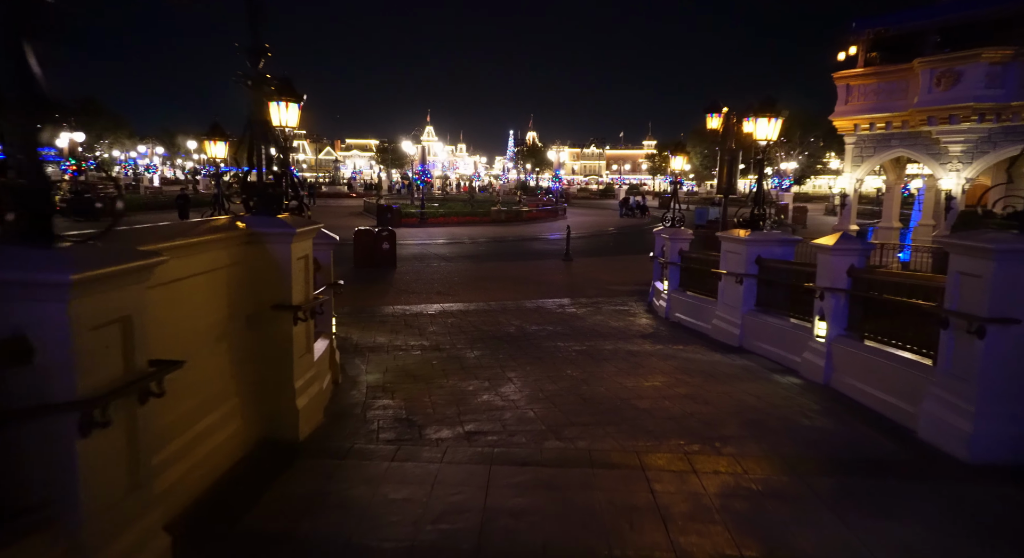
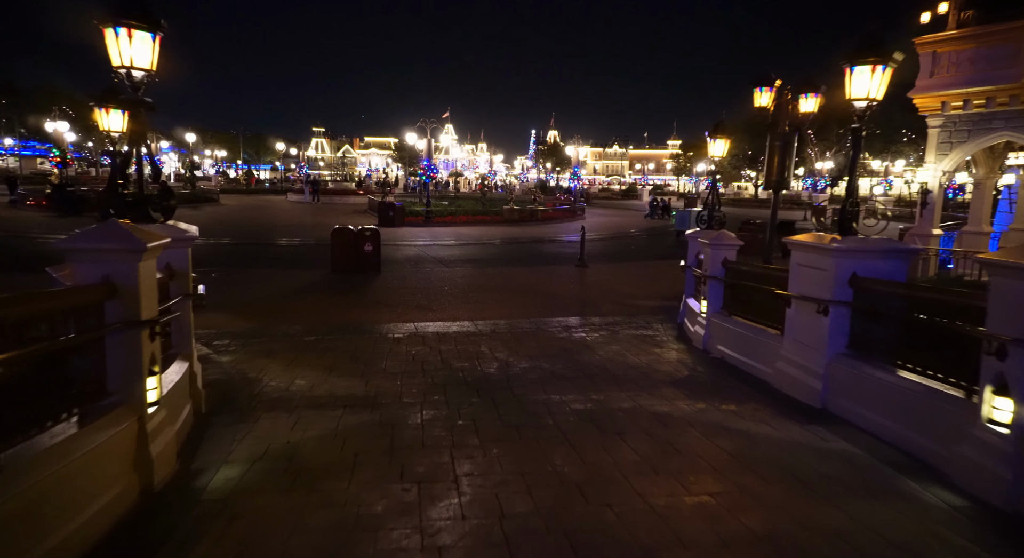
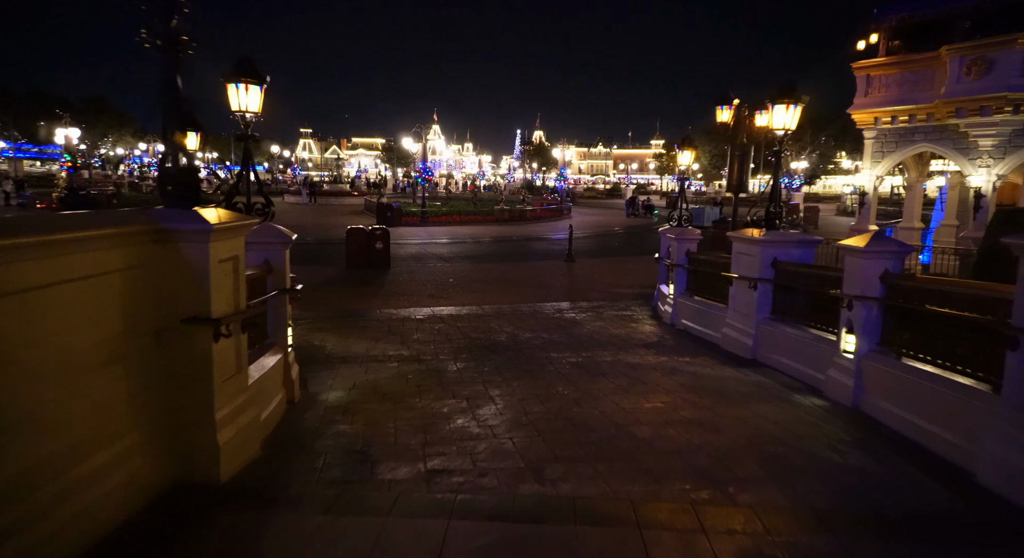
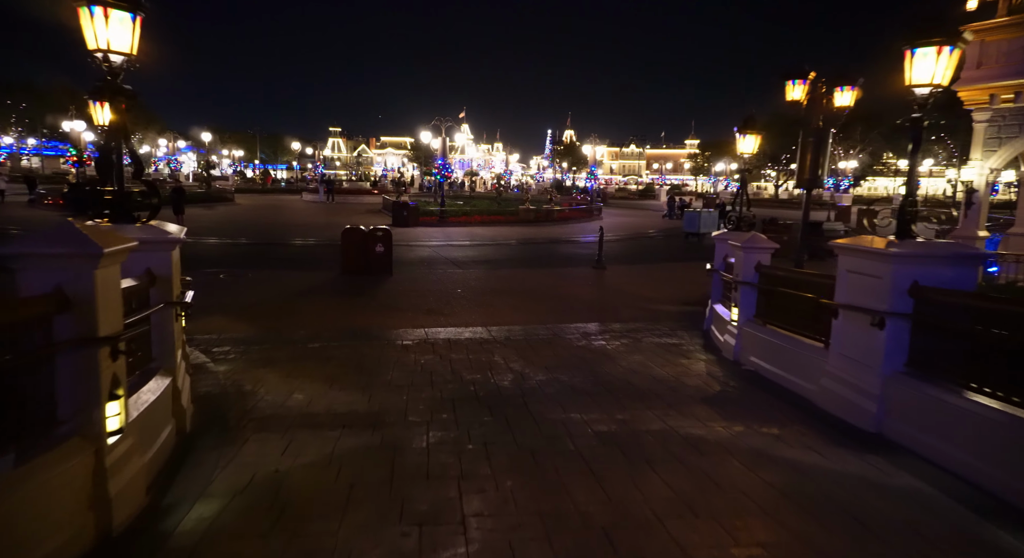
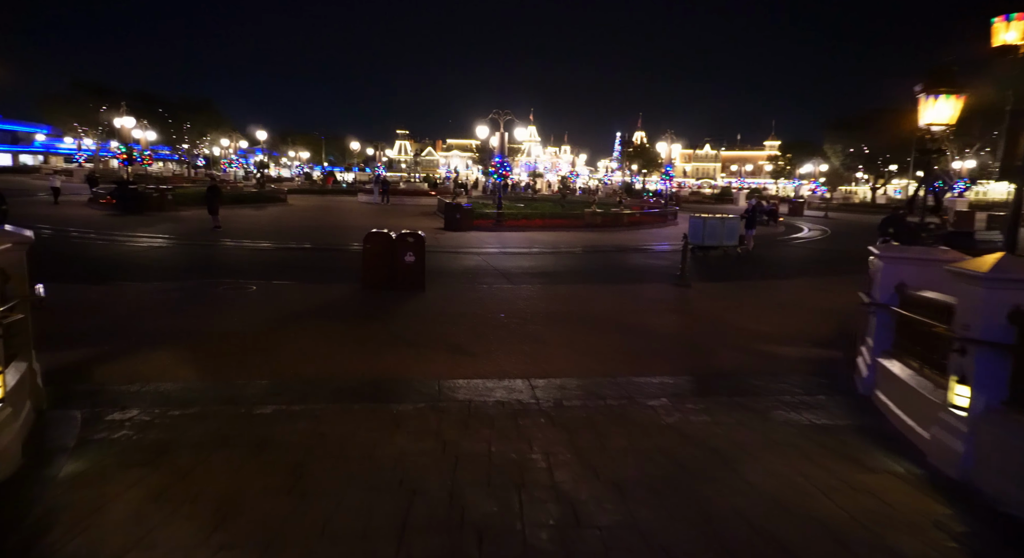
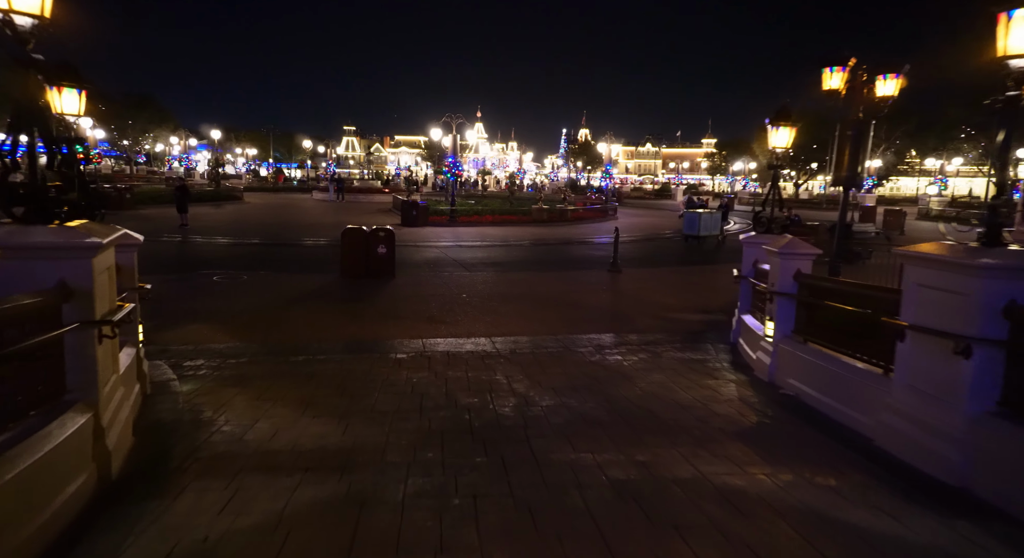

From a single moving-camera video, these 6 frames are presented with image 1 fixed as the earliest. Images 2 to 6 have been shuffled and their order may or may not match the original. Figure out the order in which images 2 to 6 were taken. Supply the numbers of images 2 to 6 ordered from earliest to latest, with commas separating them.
3, 2, 4, 6, 5
